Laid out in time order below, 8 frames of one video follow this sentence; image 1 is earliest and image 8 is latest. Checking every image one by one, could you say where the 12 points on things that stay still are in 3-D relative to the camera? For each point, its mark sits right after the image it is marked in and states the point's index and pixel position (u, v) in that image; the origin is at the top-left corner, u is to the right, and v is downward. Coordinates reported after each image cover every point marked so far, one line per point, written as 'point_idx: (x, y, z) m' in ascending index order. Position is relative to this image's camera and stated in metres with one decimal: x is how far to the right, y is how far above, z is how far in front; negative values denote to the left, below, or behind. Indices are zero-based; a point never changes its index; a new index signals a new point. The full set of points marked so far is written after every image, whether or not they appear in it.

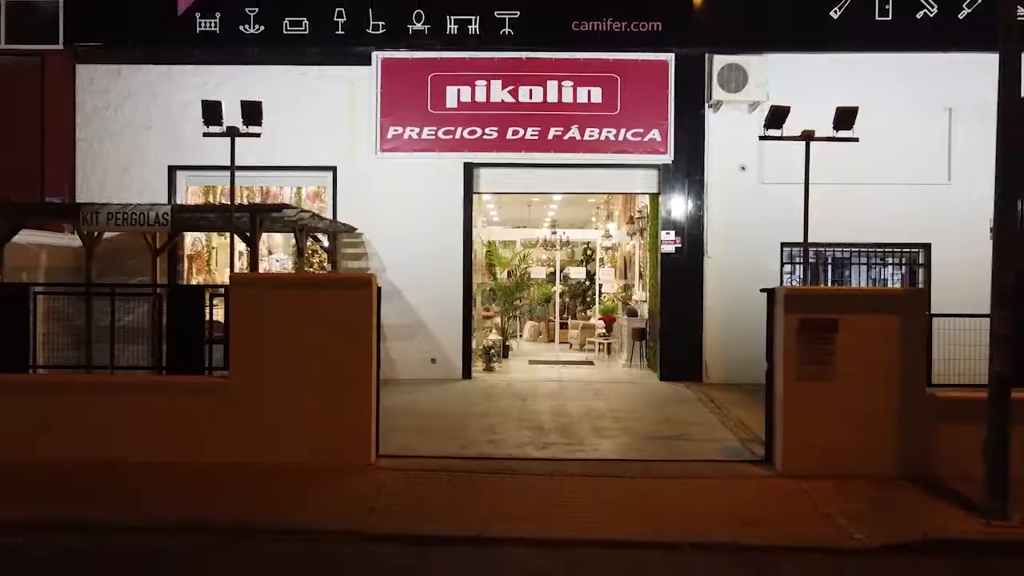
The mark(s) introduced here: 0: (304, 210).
0: (-2.0, +0.7, +7.6) m
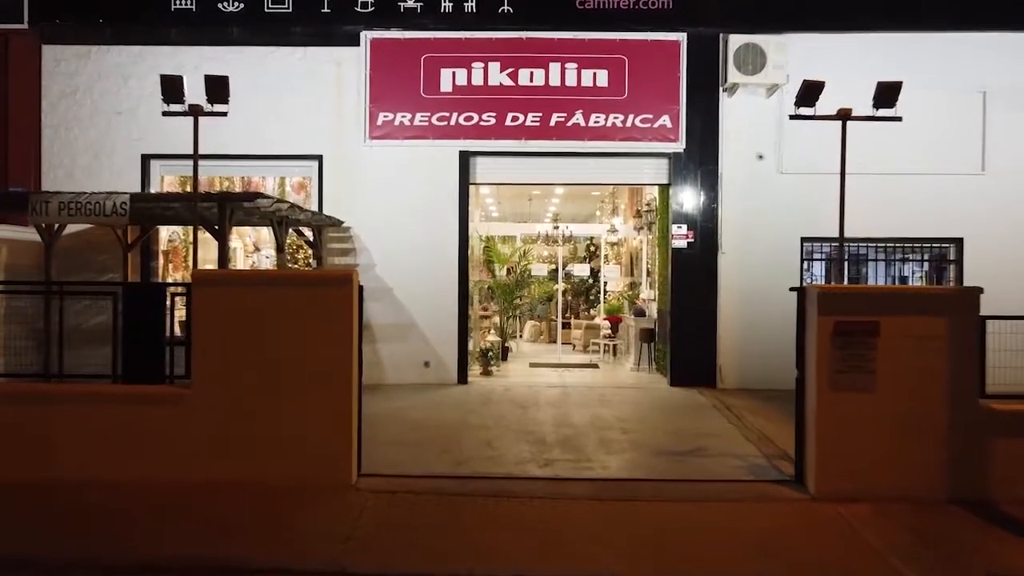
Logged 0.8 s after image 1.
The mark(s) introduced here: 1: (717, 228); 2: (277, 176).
0: (-2.0, +0.8, +6.9) m
1: (+2.3, +0.7, +9.1) m
2: (-2.7, +1.3, +9.4) m
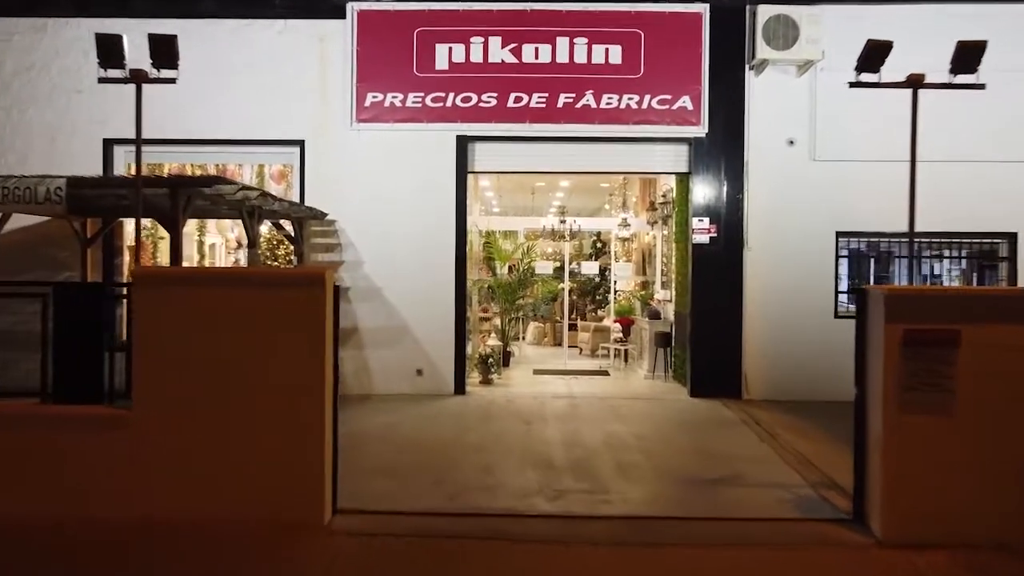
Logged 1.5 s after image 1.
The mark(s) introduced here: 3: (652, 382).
0: (-1.9, +0.8, +6.0) m
1: (+2.4, +0.7, +8.2) m
2: (-2.7, +1.3, +8.5) m
3: (+1.6, -1.1, +9.0) m
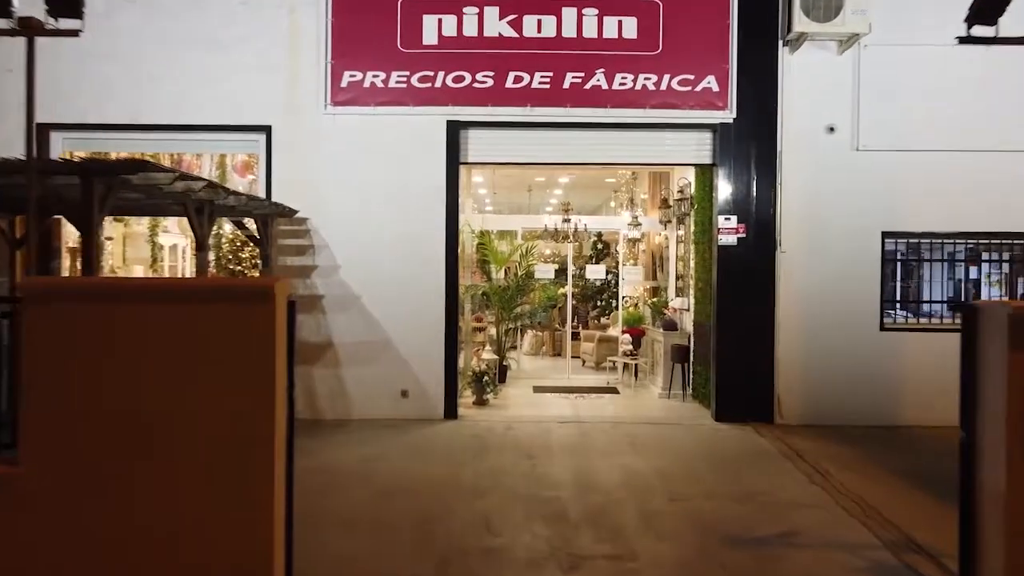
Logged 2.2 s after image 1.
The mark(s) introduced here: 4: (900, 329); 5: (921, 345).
0: (-1.9, +0.7, +4.9) m
1: (+2.3, +0.6, +7.2) m
2: (-2.7, +1.2, +7.4) m
3: (+1.5, -1.1, +8.0) m
4: (+3.4, -0.4, +7.2) m
5: (+3.6, -0.5, +7.1) m
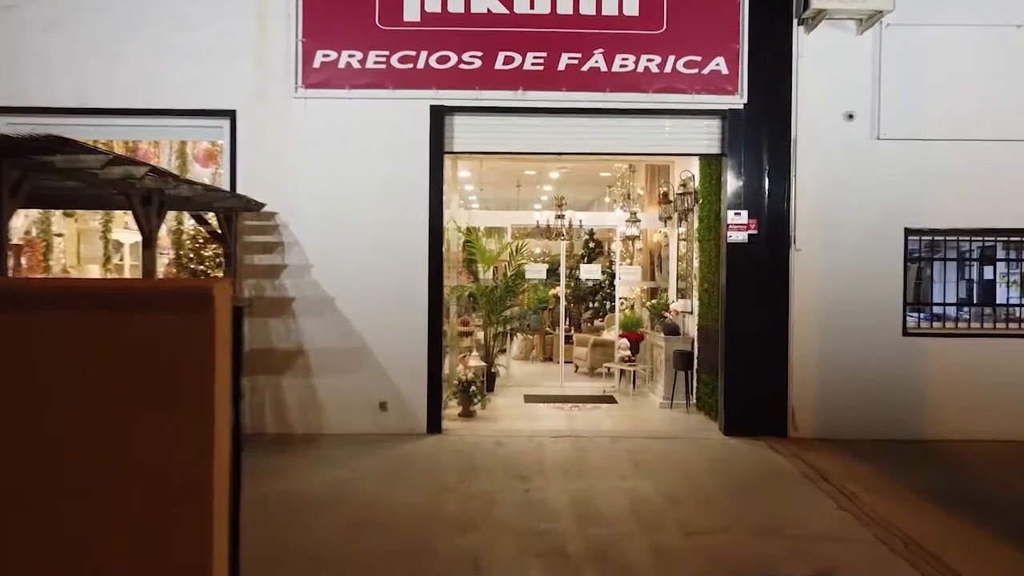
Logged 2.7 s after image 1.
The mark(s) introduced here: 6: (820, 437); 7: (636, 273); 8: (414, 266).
0: (-2.0, +0.7, +4.2) m
1: (+2.3, +0.6, +6.6) m
2: (-2.8, +1.2, +6.7) m
3: (+1.5, -1.1, +7.3) m
4: (+3.3, -0.4, +6.6) m
5: (+3.5, -0.5, +6.6) m
6: (+2.5, -1.2, +6.6) m
7: (+1.5, +0.2, +9.6) m
8: (-0.8, +0.2, +6.6) m
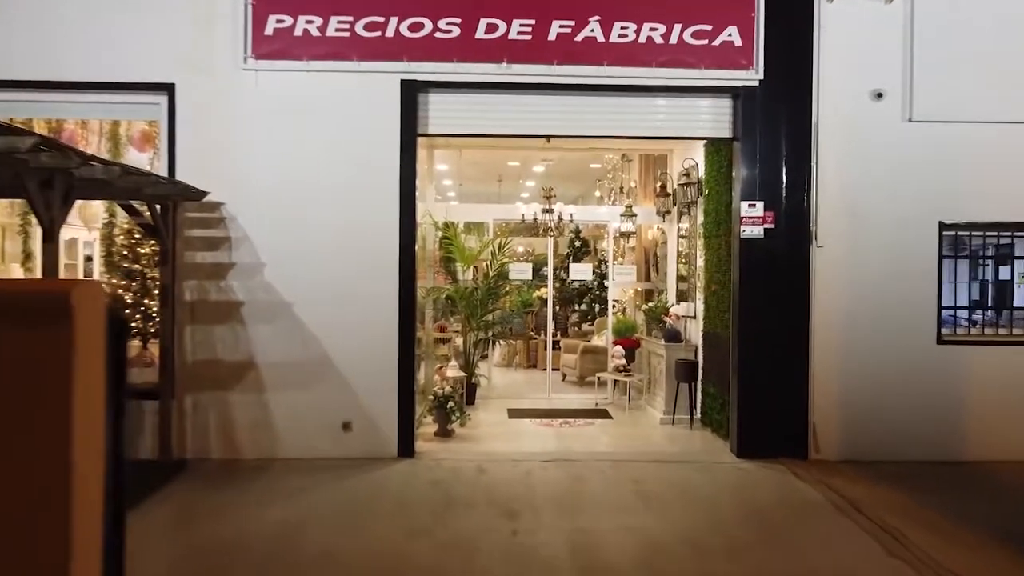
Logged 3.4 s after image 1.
0: (-2.0, +0.7, +3.3) m
1: (+2.1, +0.6, +5.8) m
2: (-2.9, +1.2, +5.8) m
3: (+1.3, -1.2, +6.5) m
4: (+3.2, -0.4, +5.8) m
5: (+3.4, -0.5, +5.8) m
6: (+2.4, -1.2, +5.8) m
7: (+1.3, +0.2, +8.8) m
8: (-0.9, +0.2, +5.7) m
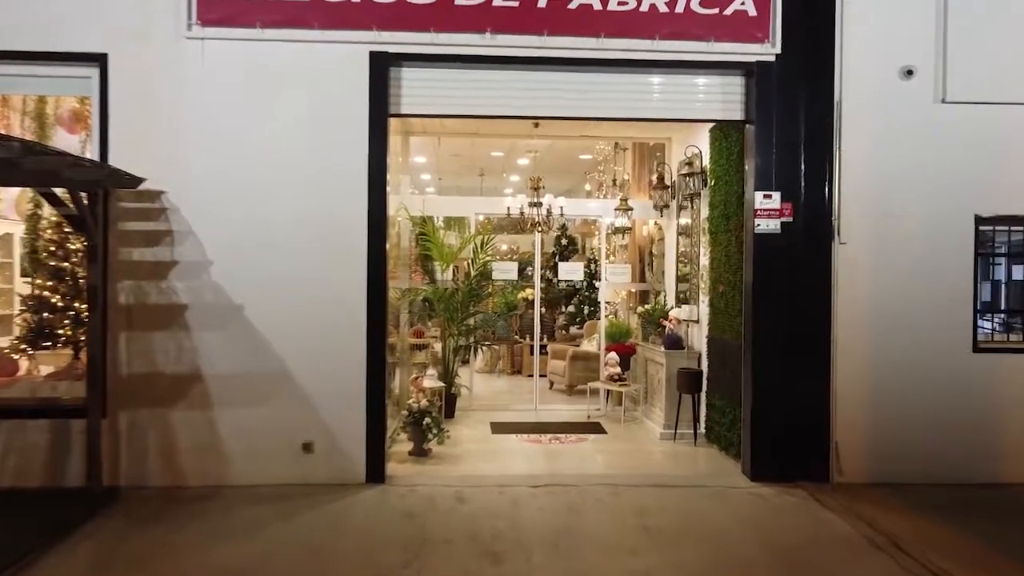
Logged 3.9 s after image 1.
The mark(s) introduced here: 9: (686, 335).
0: (-2.1, +0.6, +2.6) m
1: (+2.0, +0.6, +5.2) m
2: (-3.0, +1.2, +5.0) m
3: (+1.2, -1.2, +5.9) m
4: (+3.1, -0.4, +5.2) m
5: (+3.3, -0.5, +5.2) m
6: (+2.3, -1.2, +5.2) m
7: (+1.1, +0.2, +8.1) m
8: (-1.0, +0.2, +5.0) m
9: (+1.4, -0.4, +6.6) m
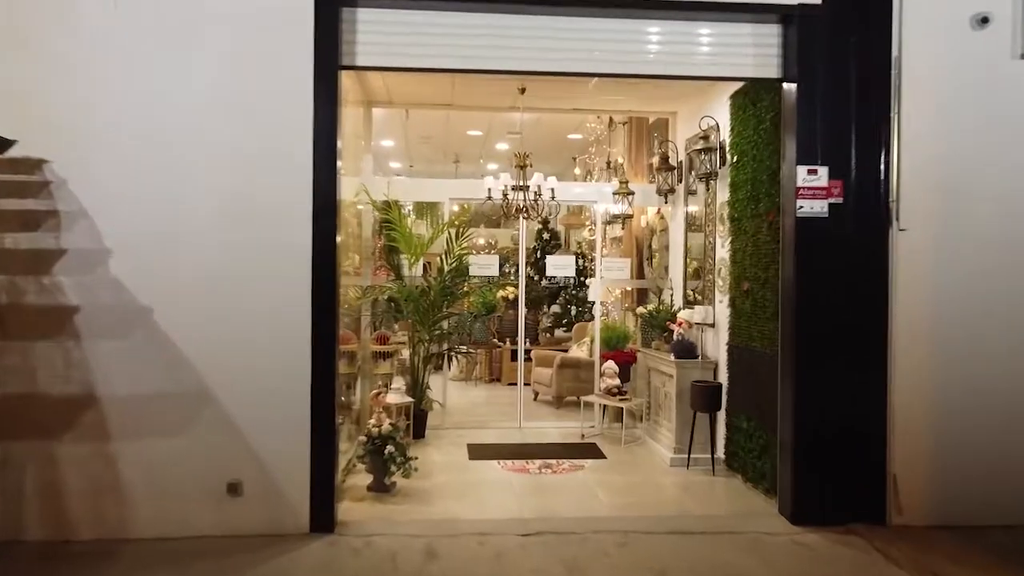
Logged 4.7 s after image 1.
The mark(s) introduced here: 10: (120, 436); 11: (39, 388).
0: (-2.1, +0.7, +1.5) m
1: (+2.0, +0.6, +4.2) m
2: (-3.1, +1.2, +3.9) m
3: (+1.1, -1.2, +4.9) m
4: (+3.0, -0.4, +4.3) m
5: (+3.2, -0.5, +4.3) m
6: (+2.2, -1.2, +4.2) m
7: (+0.9, +0.2, +7.1) m
8: (-1.1, +0.2, +3.9) m
9: (+1.3, -0.4, +5.6) m
10: (-1.9, -0.7, +3.9) m
11: (-2.2, -0.5, +3.8) m
